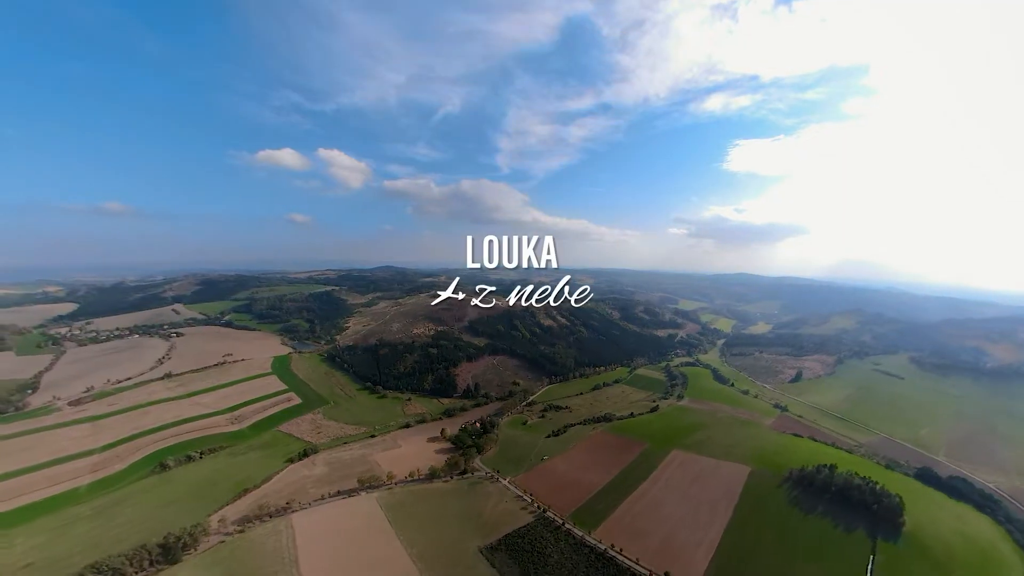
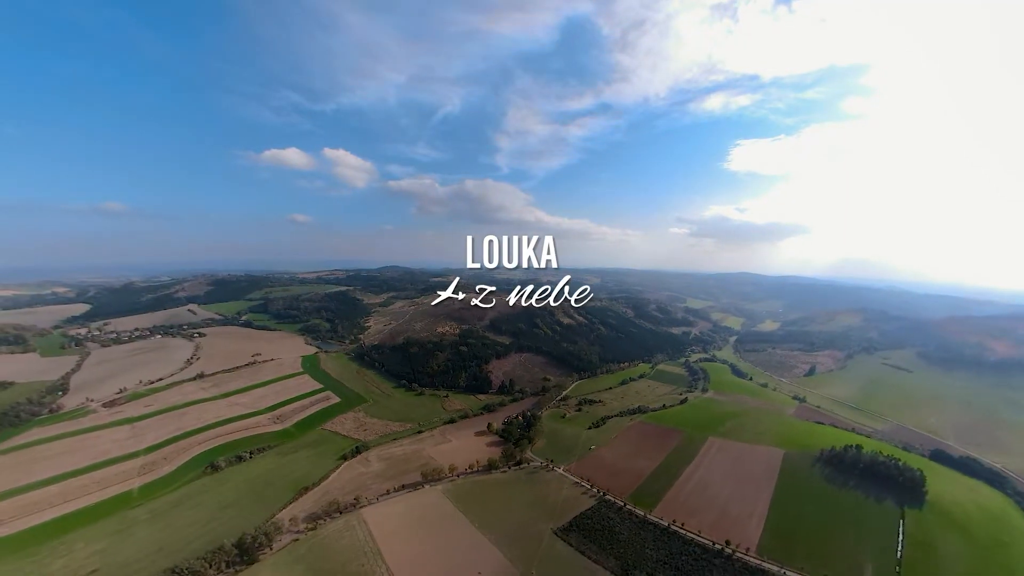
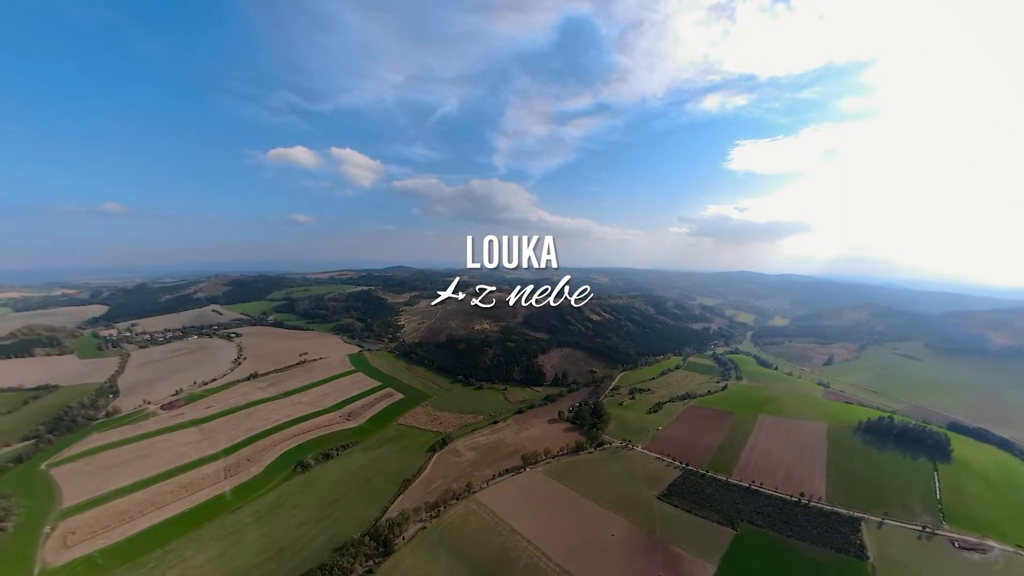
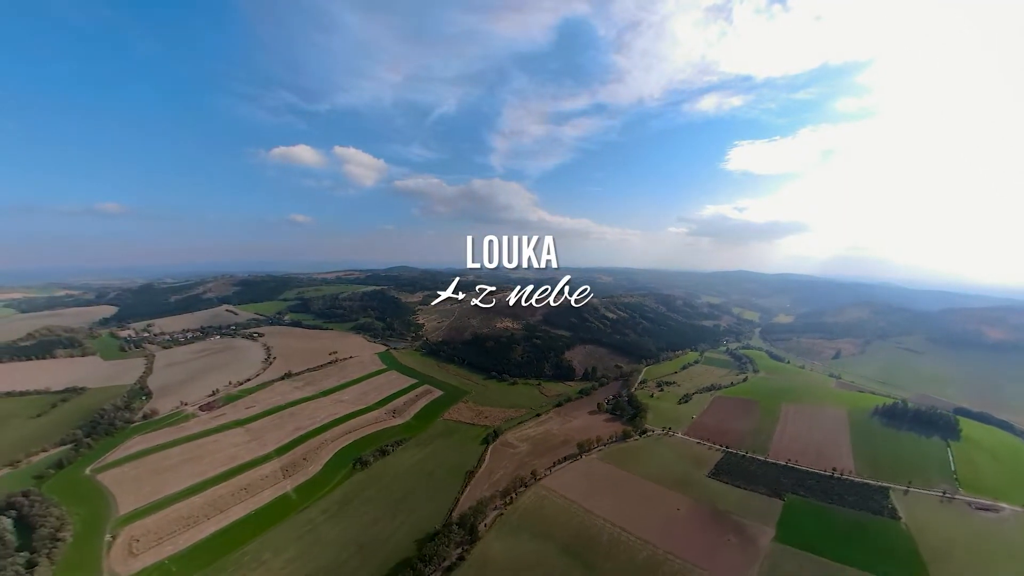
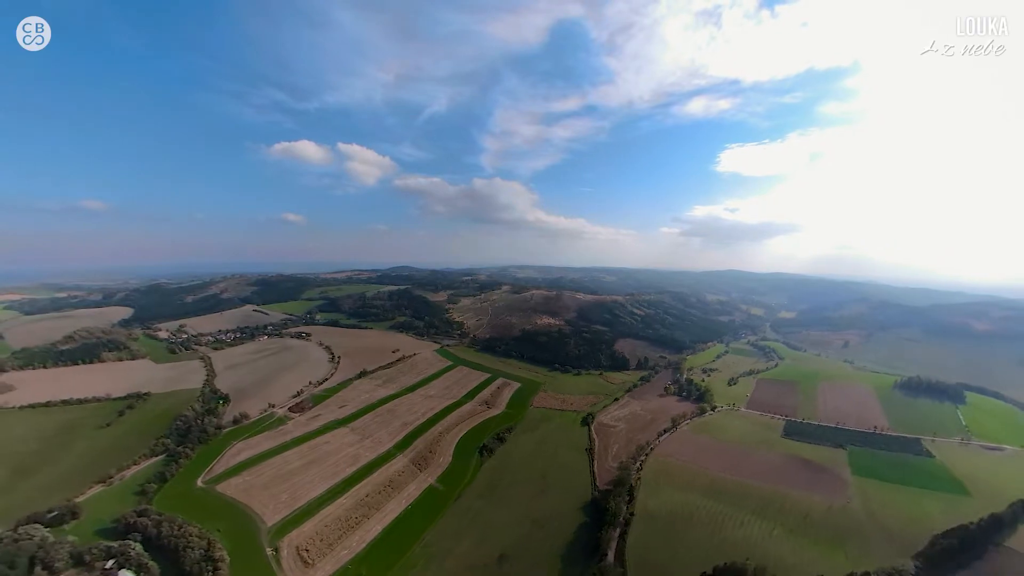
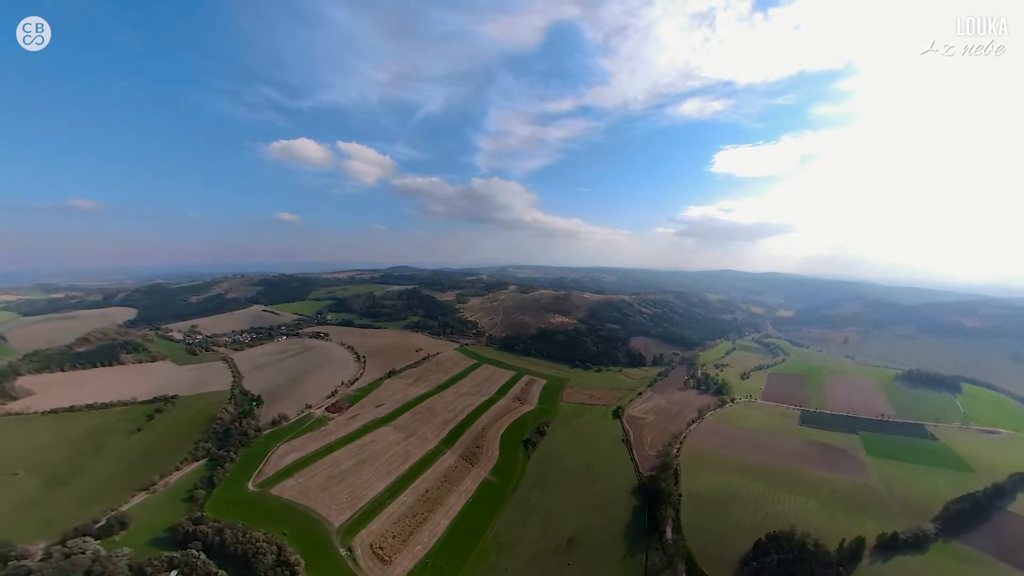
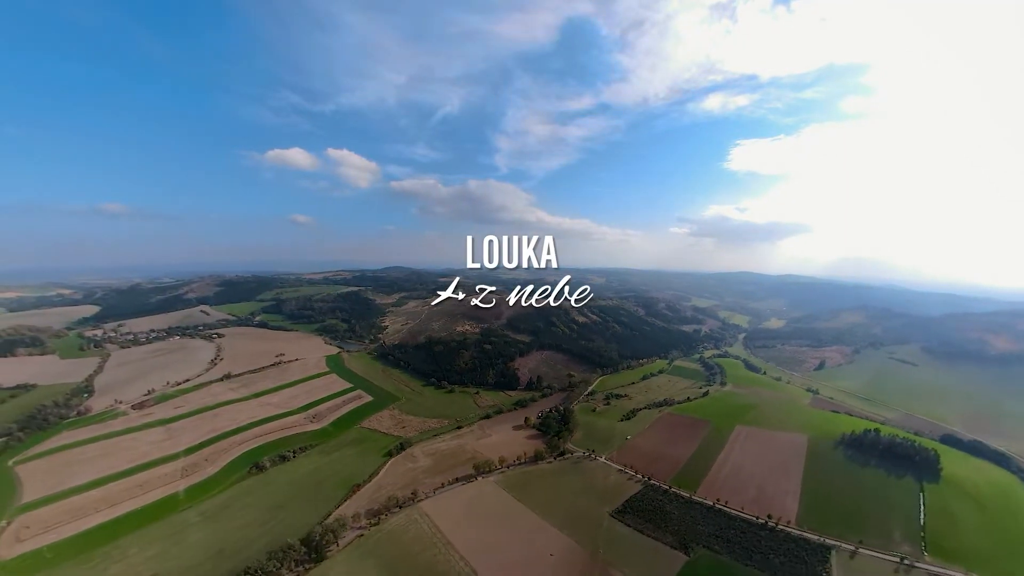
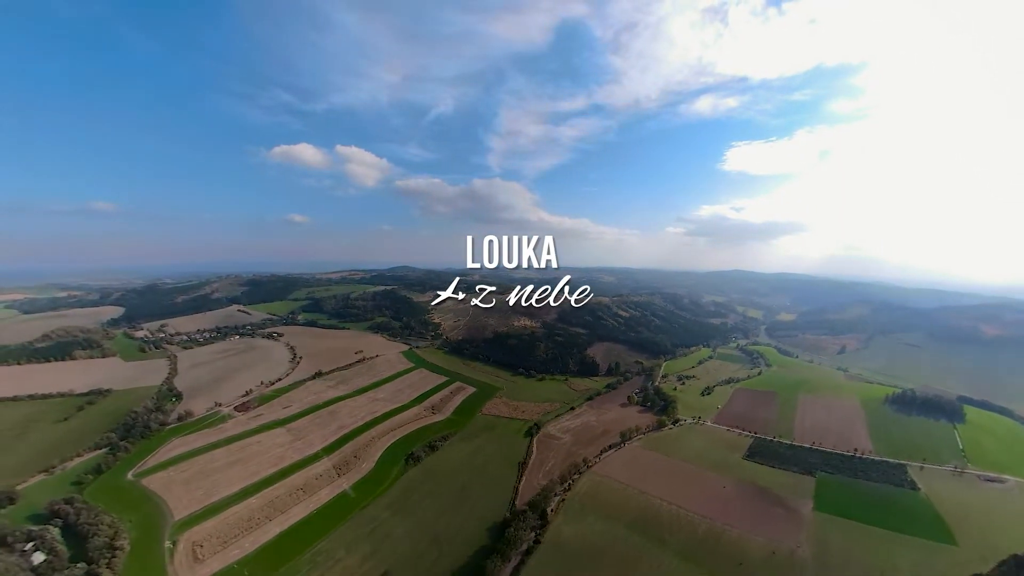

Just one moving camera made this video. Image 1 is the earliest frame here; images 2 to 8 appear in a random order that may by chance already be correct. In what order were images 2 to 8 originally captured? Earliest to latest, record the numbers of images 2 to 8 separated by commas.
2, 7, 3, 4, 8, 5, 6
